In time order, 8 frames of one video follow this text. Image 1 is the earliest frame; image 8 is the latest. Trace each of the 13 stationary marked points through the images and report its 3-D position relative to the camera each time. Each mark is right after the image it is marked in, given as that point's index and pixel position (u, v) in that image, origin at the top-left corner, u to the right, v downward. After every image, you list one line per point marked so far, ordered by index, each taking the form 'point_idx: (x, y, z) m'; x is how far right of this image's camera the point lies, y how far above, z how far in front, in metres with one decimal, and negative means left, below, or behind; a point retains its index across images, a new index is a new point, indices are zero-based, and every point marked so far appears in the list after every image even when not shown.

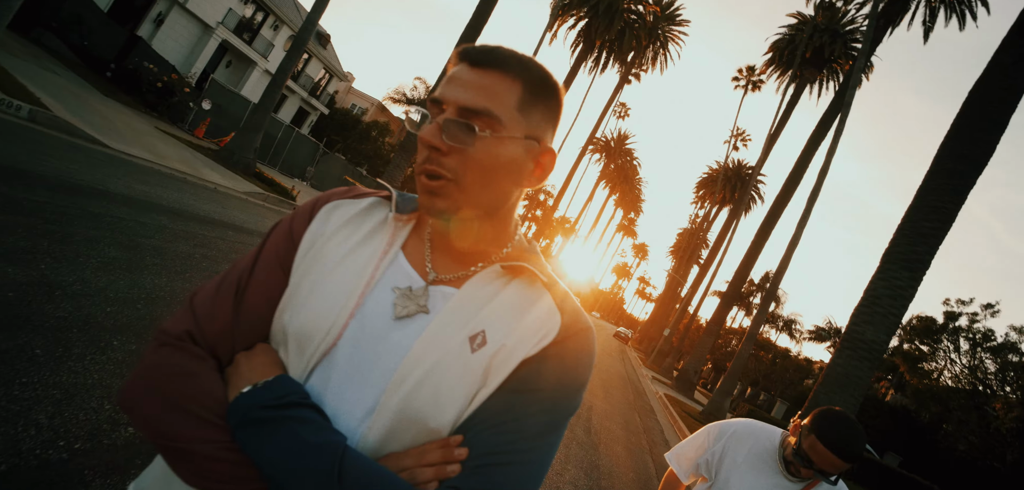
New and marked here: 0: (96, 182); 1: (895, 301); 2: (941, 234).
0: (-5.3, +0.8, +7.0) m
1: (+7.6, -1.1, +10.8) m
2: (+8.3, +0.3, +10.7) m
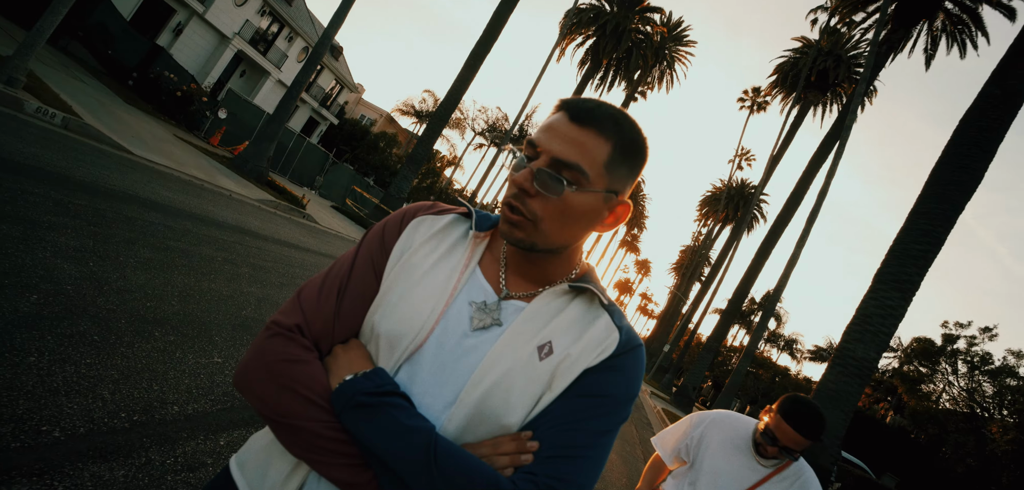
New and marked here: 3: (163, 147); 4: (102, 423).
0: (-5.2, +0.8, +7.4) m
1: (+7.6, -1.5, +11.1) m
2: (+8.4, -0.2, +11.0) m
3: (-8.3, +2.3, +13.1) m
4: (-1.9, -0.8, +2.5) m
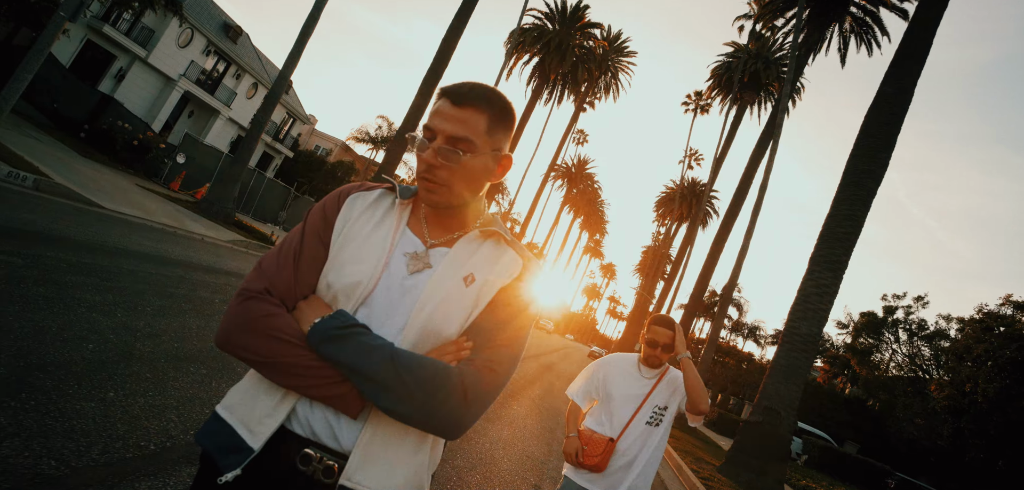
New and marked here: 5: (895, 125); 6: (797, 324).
0: (-5.7, 0.0, +7.8) m
1: (+7.0, -1.2, +12.3) m
2: (+7.7, +0.2, +12.3) m
3: (-9.2, +1.1, +13.3) m
4: (-1.9, -1.1, +3.2) m
5: (+8.9, +2.8, +12.5) m
6: (+6.5, -1.8, +12.4) m
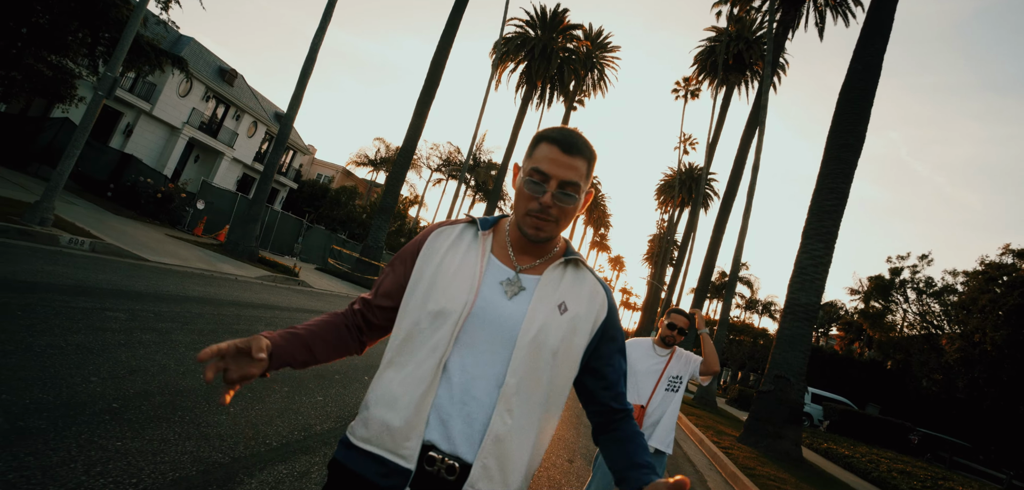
0: (-5.5, -0.8, +8.8) m
1: (+7.4, -0.5, +13.1) m
2: (+7.9, +0.9, +13.1) m
3: (-9.1, -0.1, +14.3) m
4: (-1.7, -1.4, +4.1) m
5: (+8.7, +3.6, +13.3) m
6: (+6.9, -1.2, +13.2) m
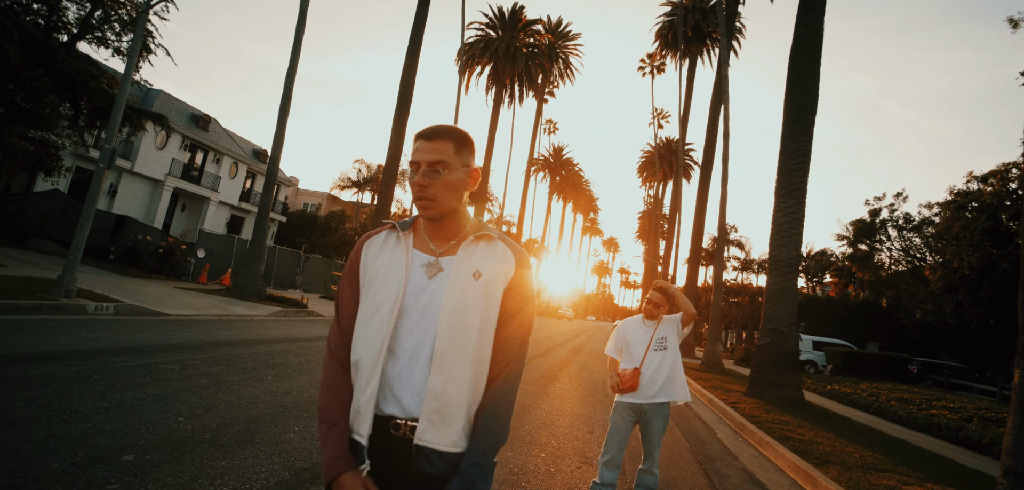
0: (-5.4, -1.6, +9.5) m
1: (+7.2, +0.6, +14.0) m
2: (+7.5, +2.1, +14.0) m
3: (-9.1, -1.5, +15.0) m
4: (-1.4, -1.7, +4.8) m
5: (+7.9, +4.9, +14.2) m
6: (+6.9, -0.1, +14.0) m
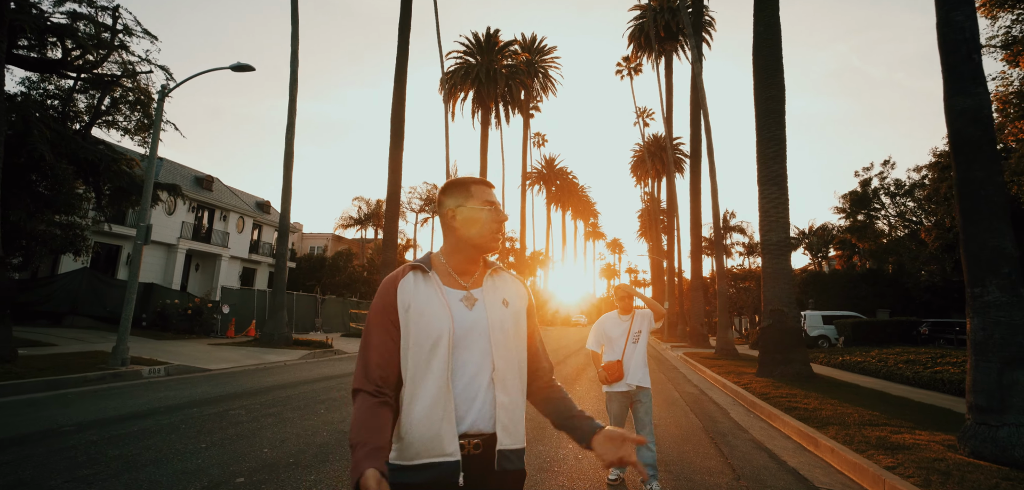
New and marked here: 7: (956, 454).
0: (-5.0, -2.7, +10.4) m
1: (+7.3, +1.0, +14.9) m
2: (+7.4, +2.5, +14.9) m
3: (-8.6, -3.2, +15.9) m
4: (-1.1, -2.2, +5.7) m
5: (+7.4, +5.4, +15.2) m
6: (+7.0, +0.3, +14.9) m
7: (+4.8, -2.2, +5.9) m
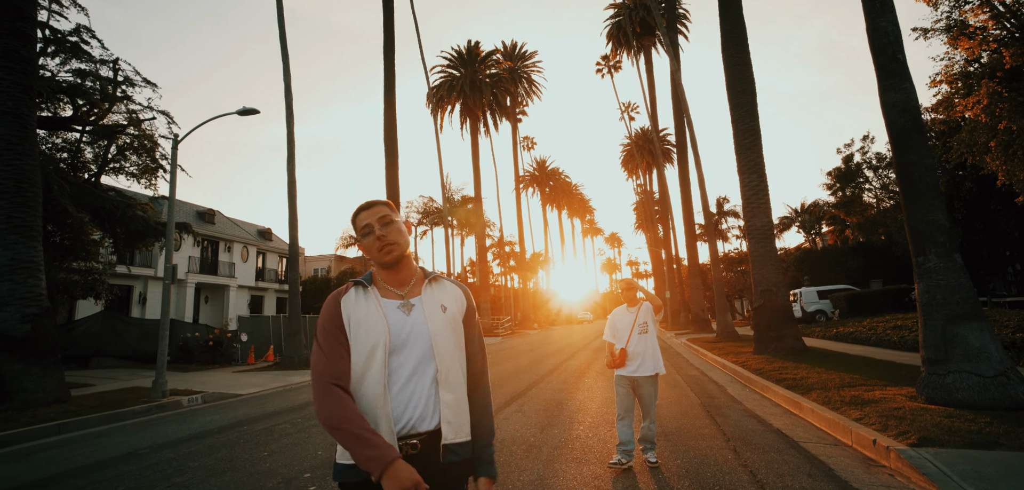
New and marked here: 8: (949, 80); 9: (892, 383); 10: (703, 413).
0: (-4.7, -3.3, +11.3) m
1: (+7.2, +1.5, +15.8) m
2: (+7.1, +3.0, +15.9) m
3: (-8.3, -4.2, +16.8) m
4: (-0.9, -2.4, +6.6) m
5: (+6.9, +5.8, +16.2) m
6: (+7.0, +0.7, +15.9) m
7: (+5.0, -1.9, +6.8) m
8: (+9.3, +3.5, +11.6) m
9: (+5.8, -2.1, +8.3) m
10: (+3.0, -2.7, +8.7) m
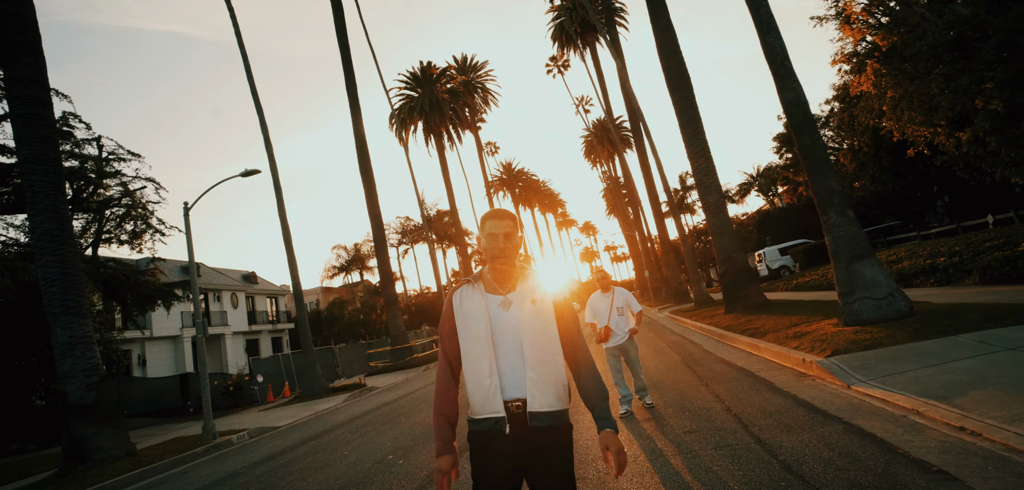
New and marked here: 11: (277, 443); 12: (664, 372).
0: (-4.3, -4.3, +12.9) m
1: (+6.4, +2.3, +17.9) m
2: (+6.2, +3.8, +18.0) m
3: (-7.9, -5.7, +18.3) m
4: (-0.5, -2.7, +8.4) m
5: (+5.5, +6.6, +18.3) m
6: (+6.4, +1.5, +18.0) m
7: (+5.2, -1.3, +8.8) m
8: (+8.4, +4.7, +13.8) m
9: (+6.0, -1.4, +10.3) m
10: (+3.3, -2.4, +10.6) m
11: (-5.3, -4.4, +12.3) m
12: (+2.8, -2.4, +10.3) m
